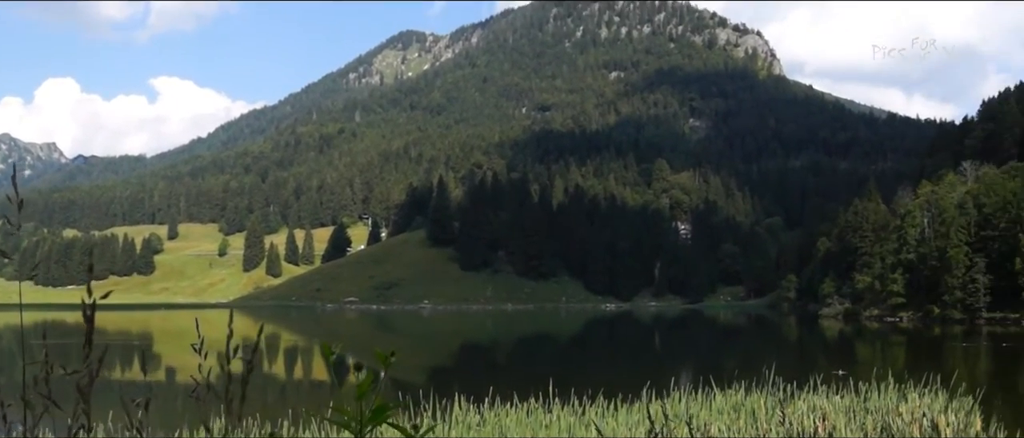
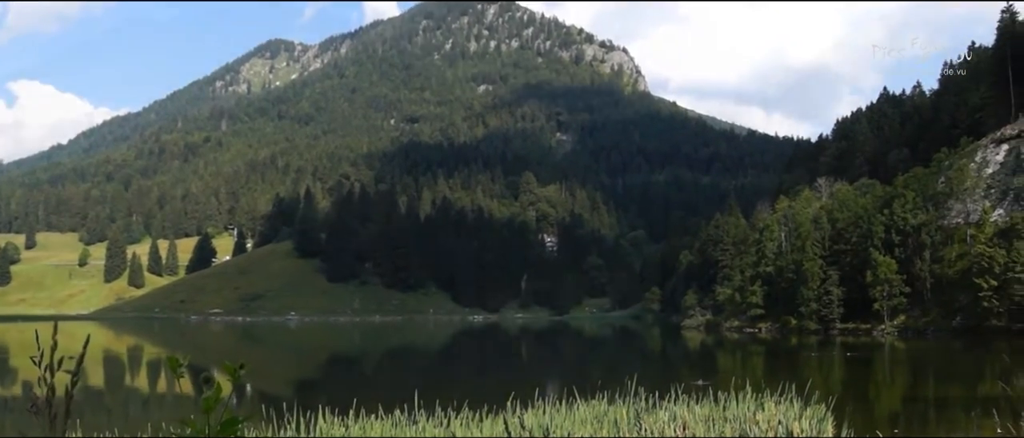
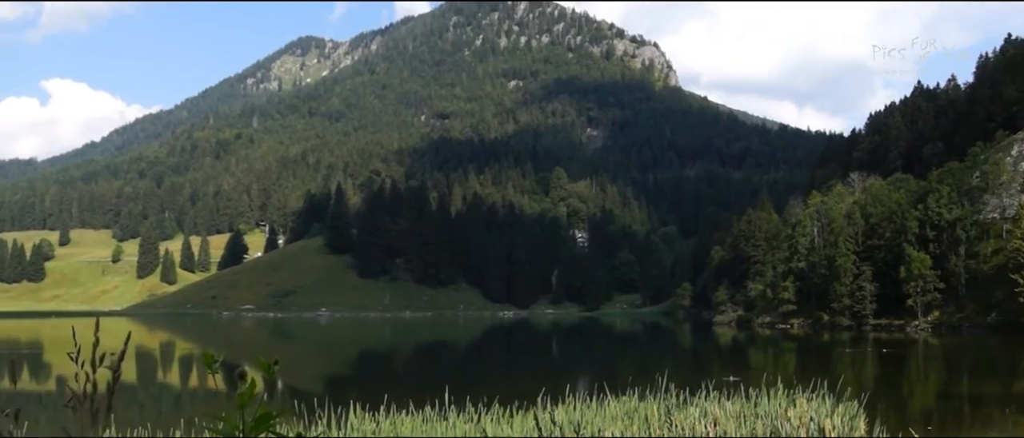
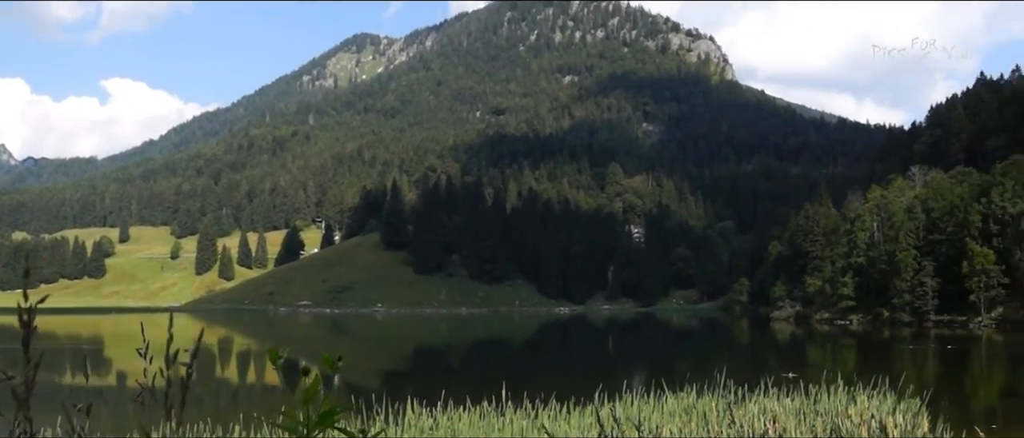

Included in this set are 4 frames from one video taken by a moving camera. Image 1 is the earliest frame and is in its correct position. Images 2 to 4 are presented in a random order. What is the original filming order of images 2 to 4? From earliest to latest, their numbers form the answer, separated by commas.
4, 3, 2
